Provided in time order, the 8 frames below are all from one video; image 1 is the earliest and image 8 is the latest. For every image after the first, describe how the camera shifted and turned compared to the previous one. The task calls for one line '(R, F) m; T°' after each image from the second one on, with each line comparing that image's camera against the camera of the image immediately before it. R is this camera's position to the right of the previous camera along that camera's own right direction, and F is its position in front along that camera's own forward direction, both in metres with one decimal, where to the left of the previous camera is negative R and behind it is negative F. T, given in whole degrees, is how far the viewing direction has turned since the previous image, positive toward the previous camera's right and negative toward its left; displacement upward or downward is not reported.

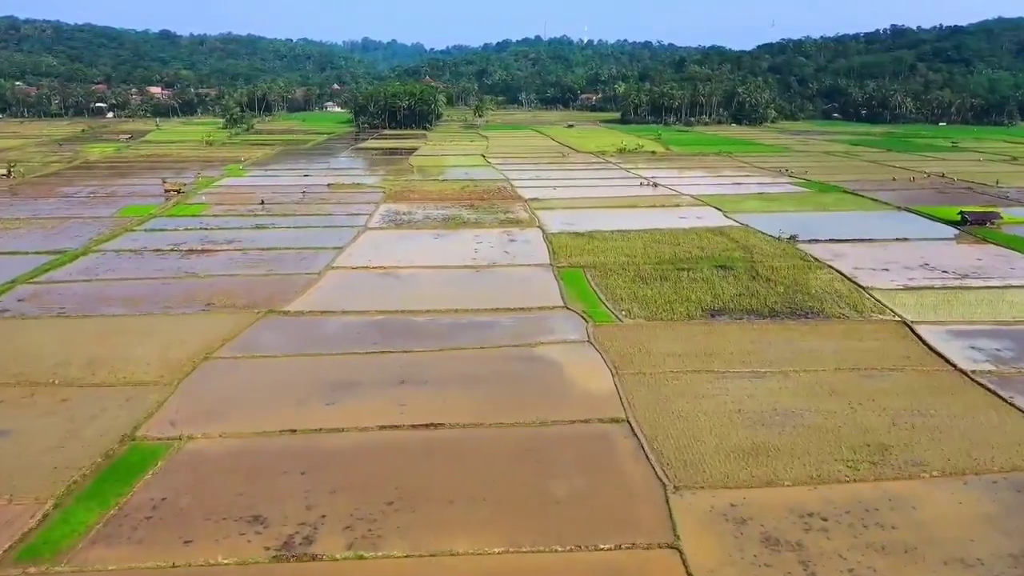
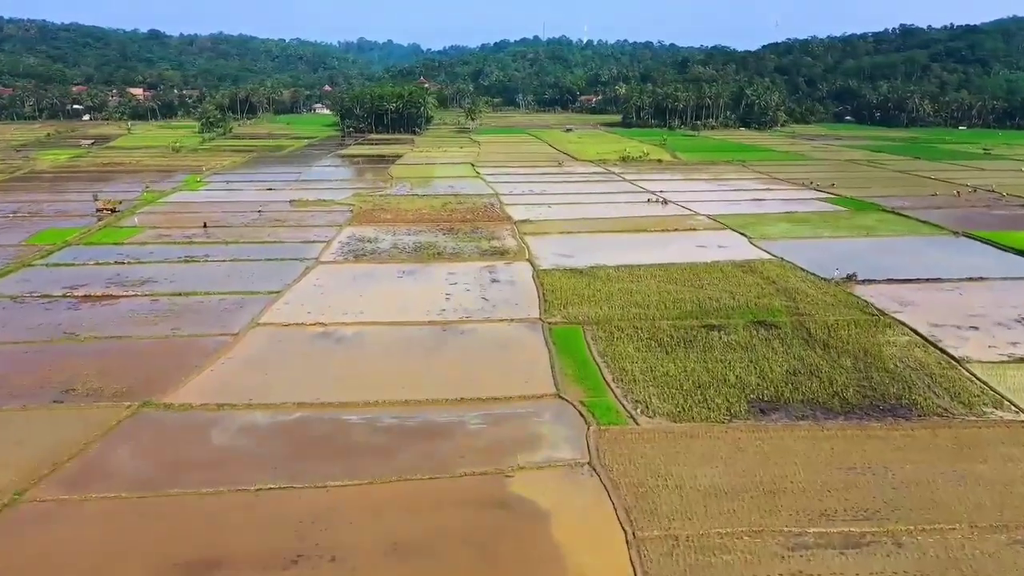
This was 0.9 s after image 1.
(+0.5, +5.8) m; 0°
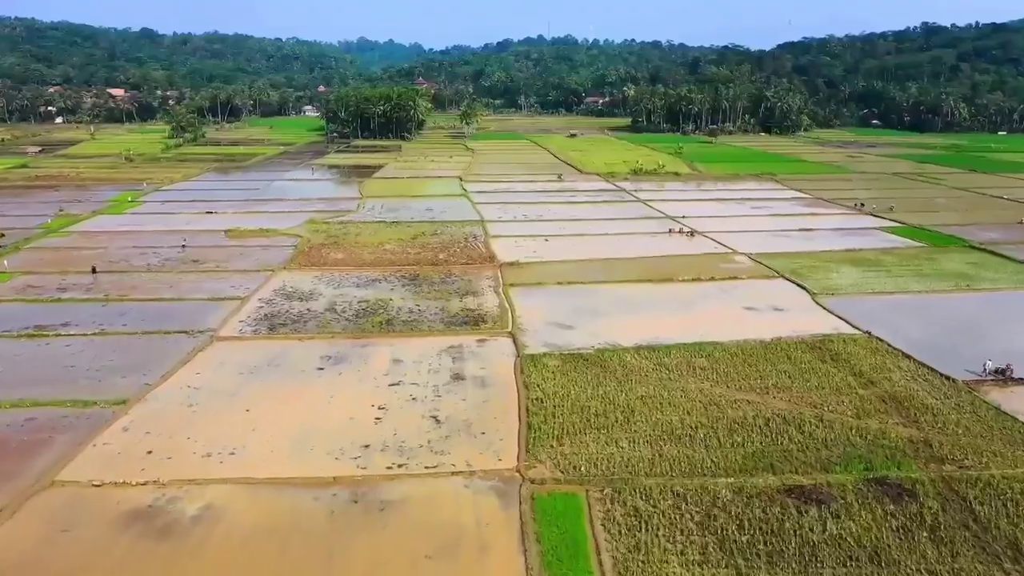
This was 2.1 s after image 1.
(+0.7, +7.8) m; 0°
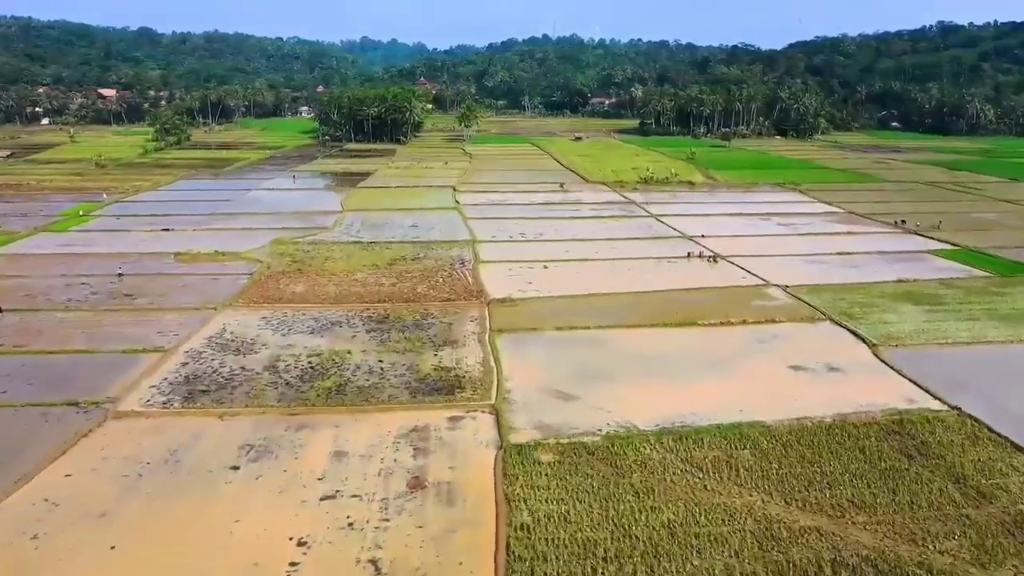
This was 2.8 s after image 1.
(+0.4, +4.3) m; 0°
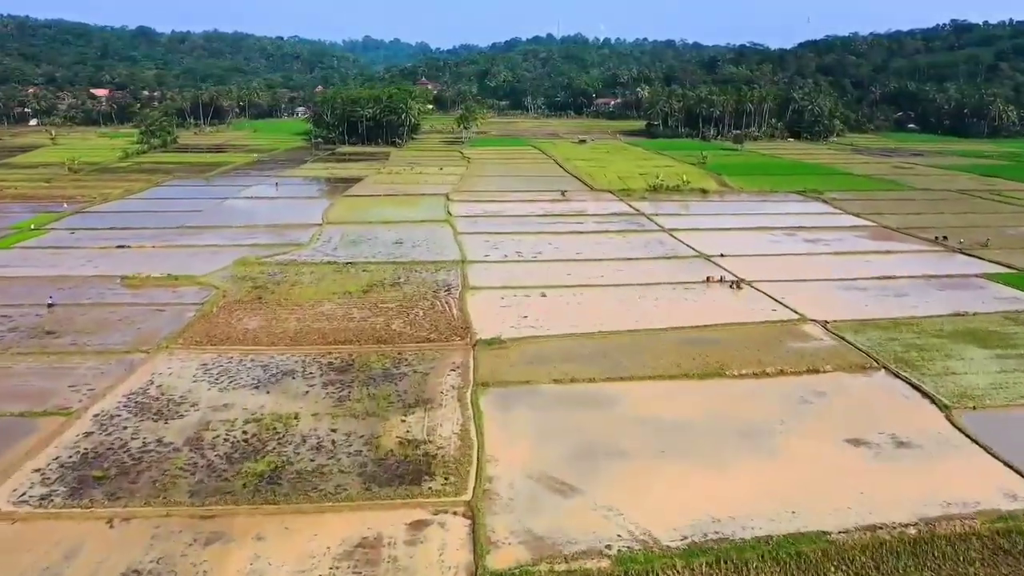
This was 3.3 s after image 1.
(+0.3, +3.5) m; 0°
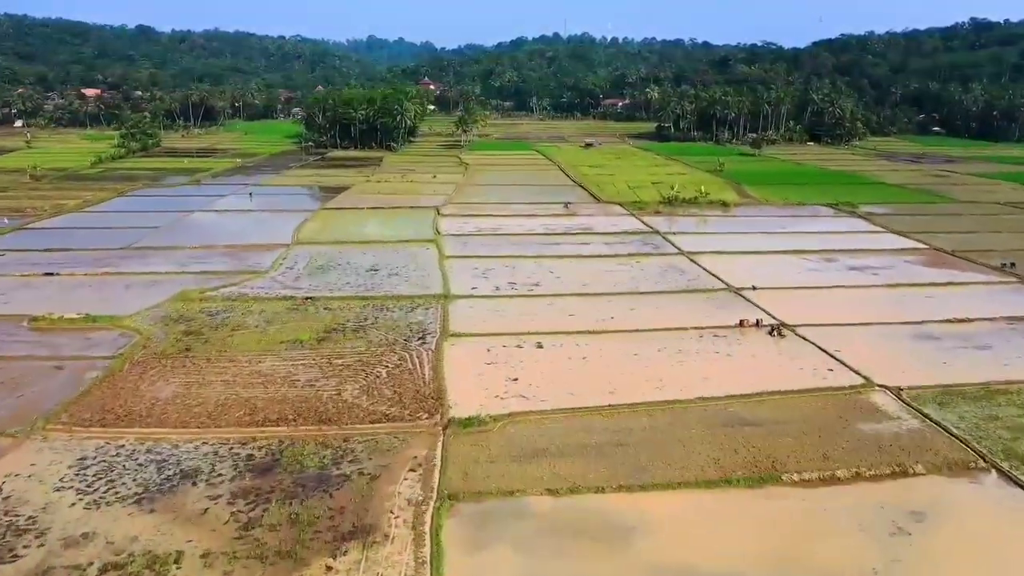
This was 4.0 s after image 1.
(+0.4, +4.4) m; 0°
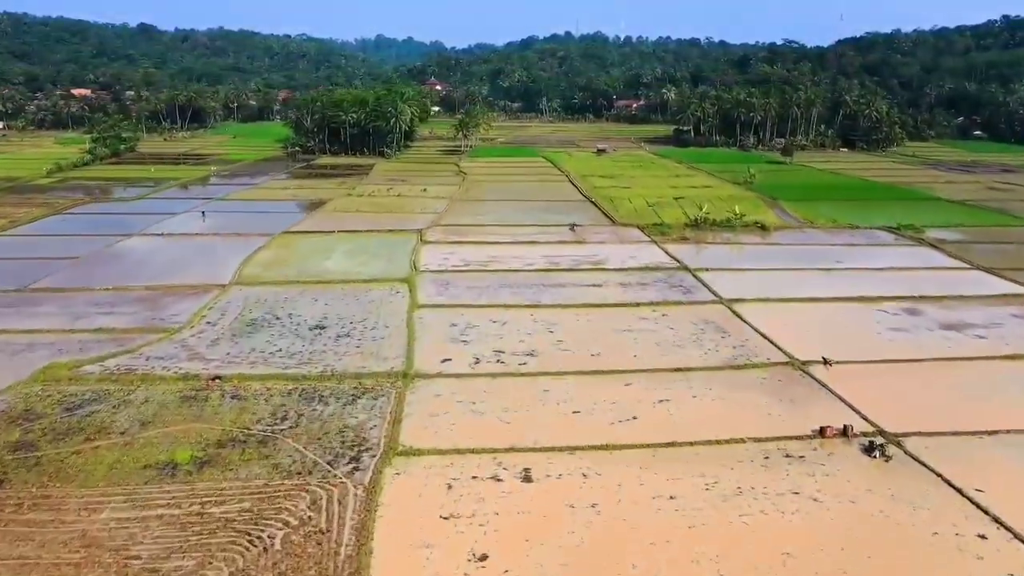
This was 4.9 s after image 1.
(+0.6, +6.1) m; -1°
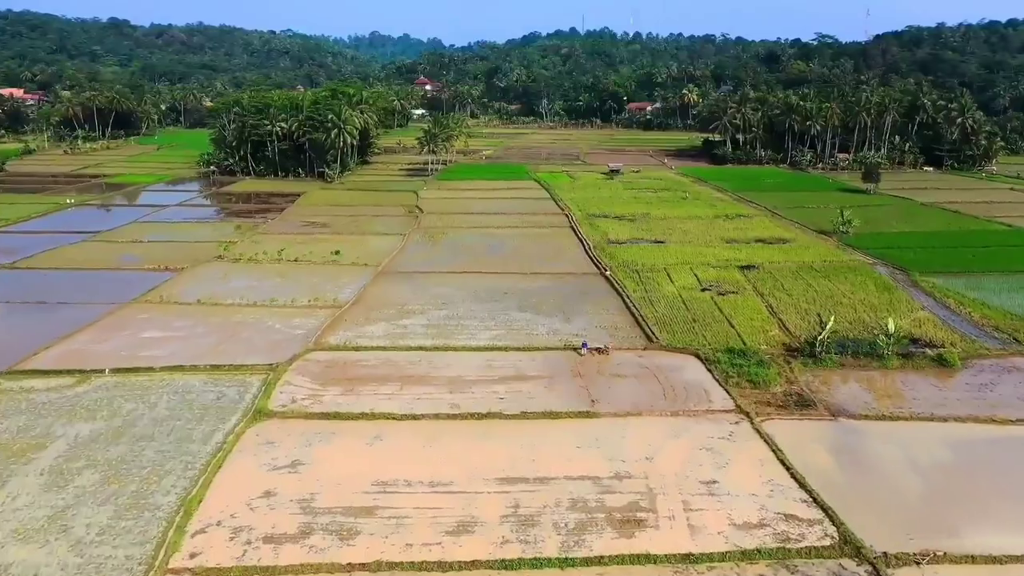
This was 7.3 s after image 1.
(+1.3, +16.0) m; 0°
